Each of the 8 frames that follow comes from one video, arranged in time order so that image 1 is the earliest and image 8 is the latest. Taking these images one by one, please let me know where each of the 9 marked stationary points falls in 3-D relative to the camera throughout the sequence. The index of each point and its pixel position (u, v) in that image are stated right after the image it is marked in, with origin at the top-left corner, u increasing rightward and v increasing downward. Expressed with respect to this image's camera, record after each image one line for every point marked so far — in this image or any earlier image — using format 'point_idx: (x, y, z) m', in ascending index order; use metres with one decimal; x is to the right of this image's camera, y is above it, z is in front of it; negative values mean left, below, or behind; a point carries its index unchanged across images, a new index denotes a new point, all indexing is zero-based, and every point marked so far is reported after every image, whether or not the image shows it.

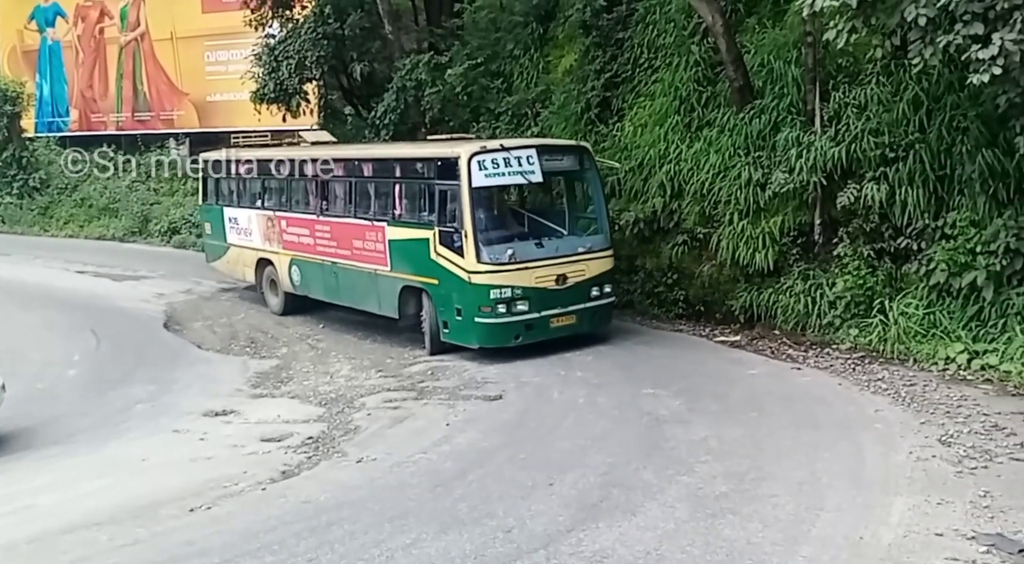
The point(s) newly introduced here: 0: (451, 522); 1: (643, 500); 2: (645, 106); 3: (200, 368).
0: (-0.4, -1.4, +6.2) m
1: (+0.8, -1.4, +6.4) m
2: (+2.1, +2.7, +15.8) m
3: (-4.0, -1.1, +13.0) m
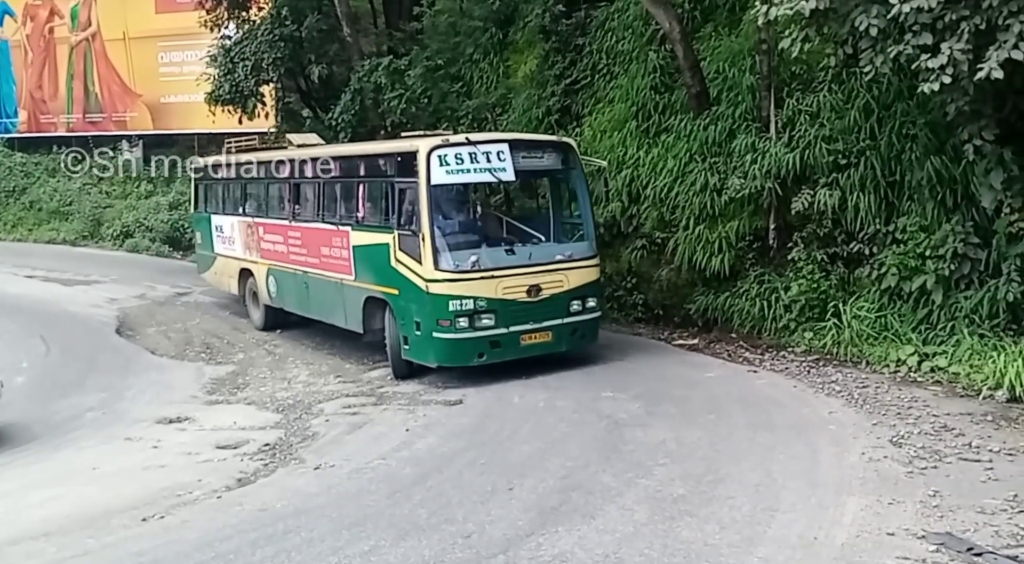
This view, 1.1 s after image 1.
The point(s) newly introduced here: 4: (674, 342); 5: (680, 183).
0: (-0.6, -1.5, +6.2) m
1: (+0.6, -1.4, +6.5) m
2: (+1.4, +2.7, +15.9) m
3: (-4.5, -1.1, +12.8) m
4: (+2.1, -0.8, +13.0) m
5: (+2.3, +1.3, +13.8) m
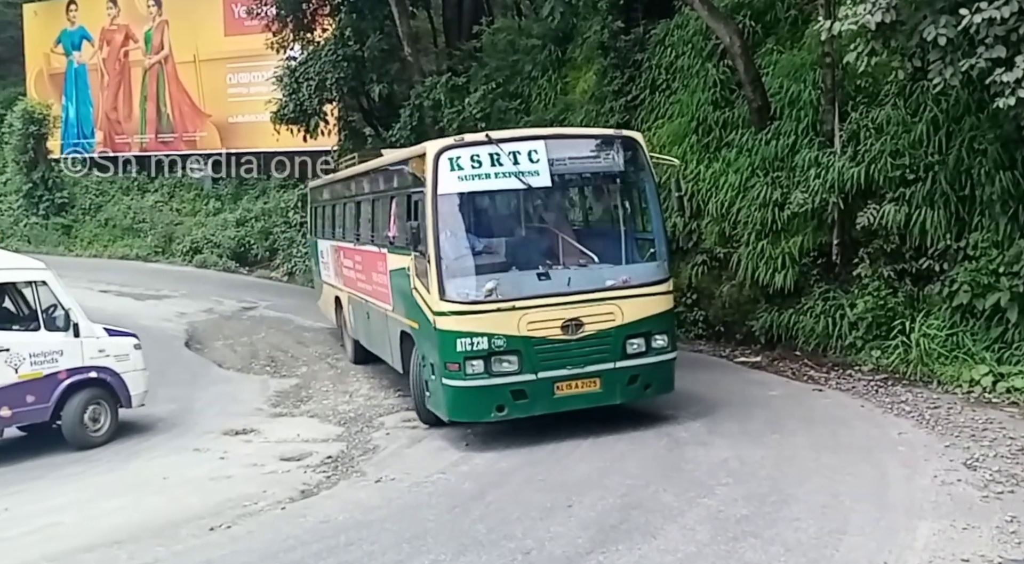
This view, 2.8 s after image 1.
0: (-0.3, -1.6, +6.2) m
1: (+0.9, -1.5, +6.4) m
2: (+2.3, +2.4, +15.8) m
3: (-3.7, -1.3, +13.0) m
4: (+2.8, -1.0, +12.8) m
5: (+3.1, +1.1, +13.6) m
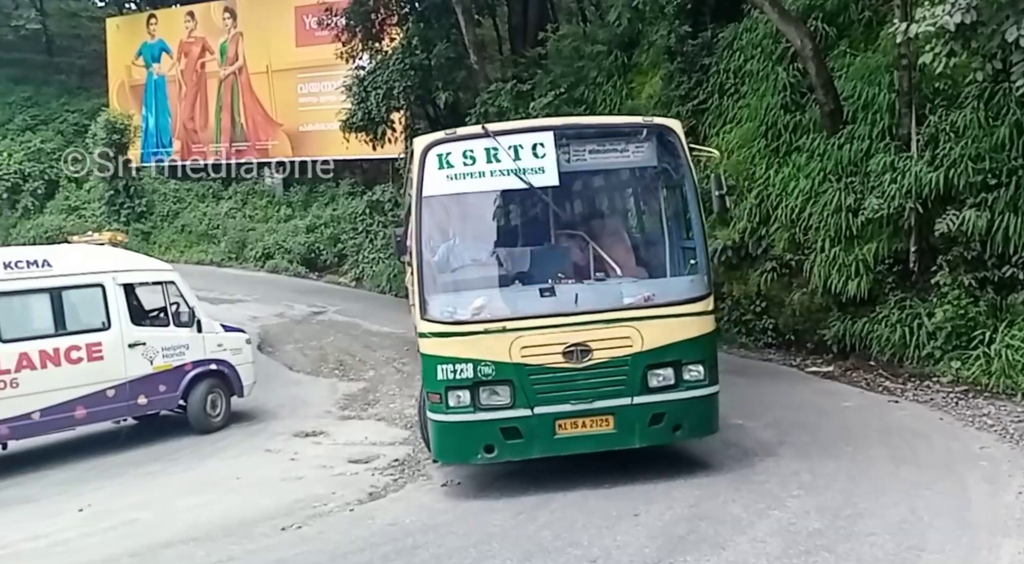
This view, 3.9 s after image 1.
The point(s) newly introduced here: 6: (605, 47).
0: (+0.1, -1.6, +6.2) m
1: (+1.4, -1.5, +6.3) m
2: (+3.4, +2.3, +15.6) m
3: (-2.9, -1.4, +13.2) m
4: (+3.6, -1.1, +12.6) m
5: (+3.9, +1.0, +13.4) m
6: (+1.8, +4.5, +19.5) m
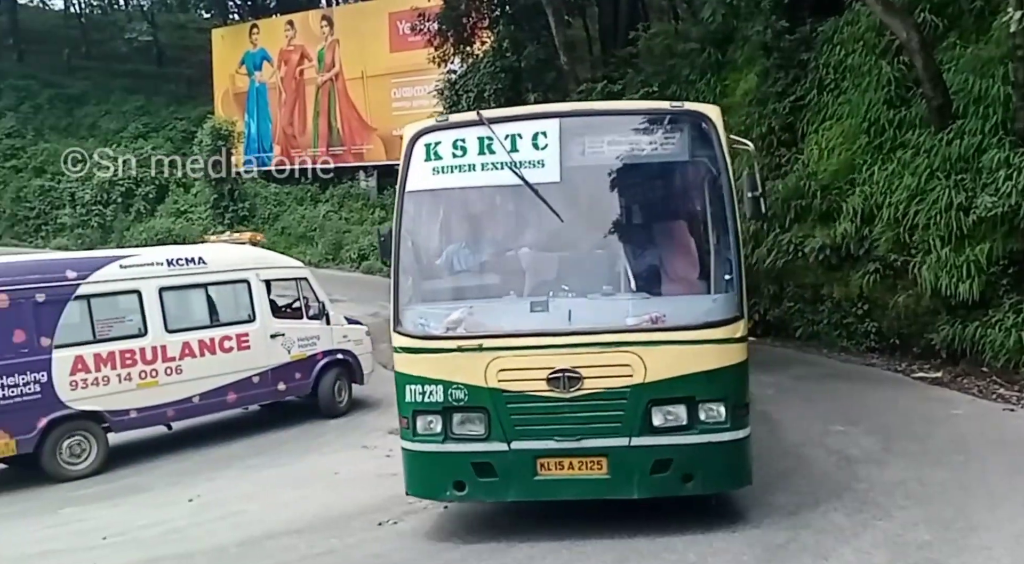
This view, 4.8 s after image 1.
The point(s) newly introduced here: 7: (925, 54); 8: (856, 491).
0: (+0.7, -1.6, +6.1) m
1: (+1.9, -1.6, +6.1) m
2: (+4.7, +2.3, +15.2) m
3: (-1.7, -1.5, +13.4) m
4: (+4.8, -1.1, +12.2) m
5: (+5.1, +1.0, +12.9) m
6: (+3.5, +4.5, +19.2) m
7: (+5.1, +2.9, +12.8) m
8: (+2.4, -1.5, +7.2) m
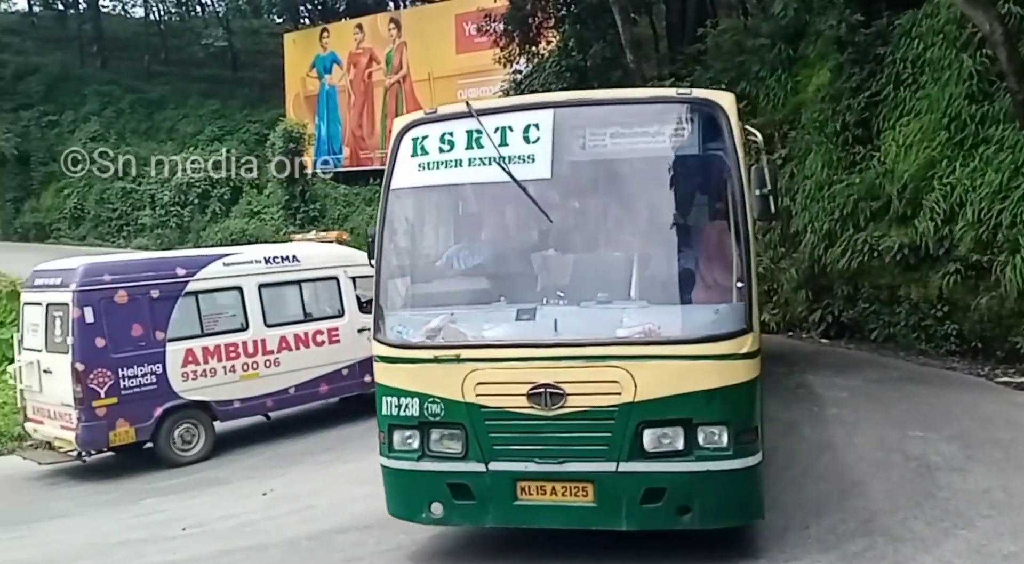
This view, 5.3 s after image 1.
0: (+1.1, -1.7, +6.0) m
1: (+2.3, -1.6, +5.9) m
2: (+5.7, +2.3, +14.8) m
3: (-0.8, -1.5, +13.4) m
4: (+5.5, -1.1, +11.8) m
5: (+6.0, +1.0, +12.5) m
6: (+4.7, +4.5, +18.9) m
7: (+5.9, +2.9, +12.4) m
8: (+2.9, -1.5, +7.0) m
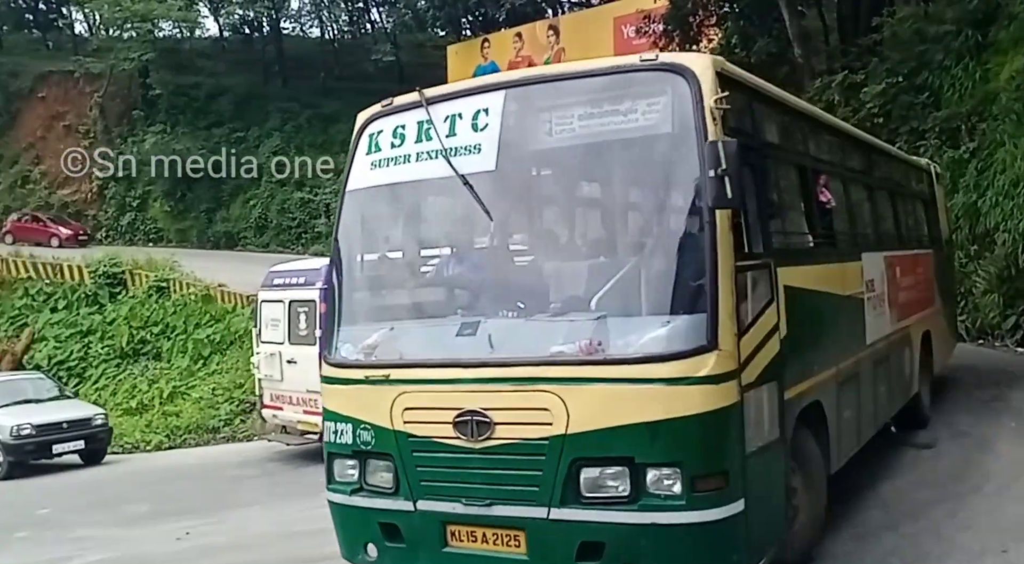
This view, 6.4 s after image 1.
0: (+1.4, -1.6, +5.8) m
1: (+2.5, -1.5, +5.5) m
2: (+7.5, +2.3, +13.7) m
3: (+0.9, -1.5, +13.5) m
4: (+6.8, -1.0, +10.7) m
5: (+7.3, +1.0, +11.4) m
6: (+7.2, +4.5, +17.9) m
7: (+7.2, +2.9, +11.3) m
8: (+3.3, -1.5, +6.5) m
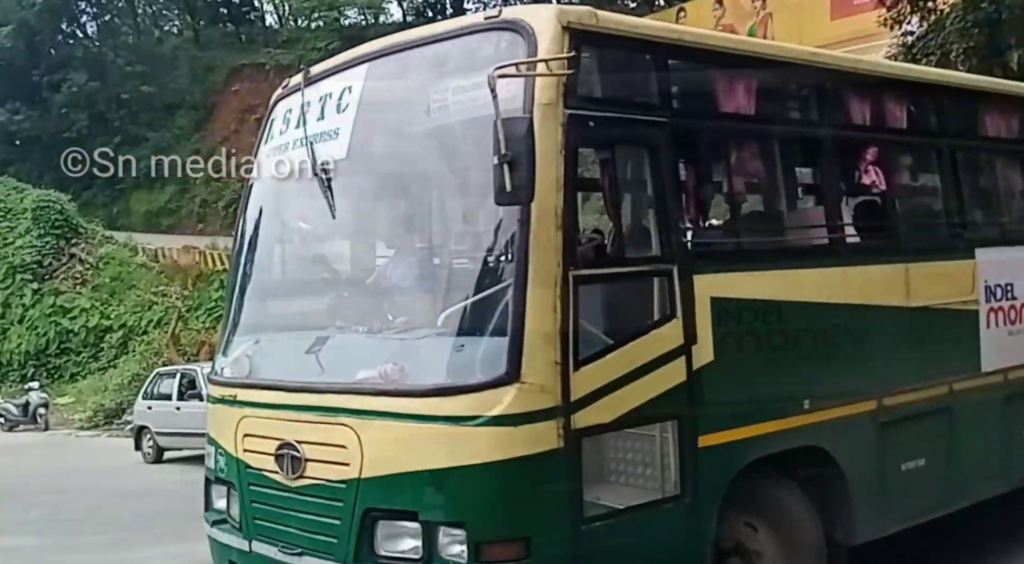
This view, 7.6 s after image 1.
0: (+0.3, -1.8, +3.0) m
1: (+1.4, -1.7, +2.4) m
2: (+8.2, +2.2, +9.0) m
3: (+1.7, -1.6, +10.5) m
4: (+6.8, -1.2, +6.4) m
5: (+7.5, +0.9, +6.9) m
6: (+9.1, +4.4, +13.1) m
7: (+7.4, +2.7, +6.7) m
8: (+2.4, -1.6, +3.2) m
